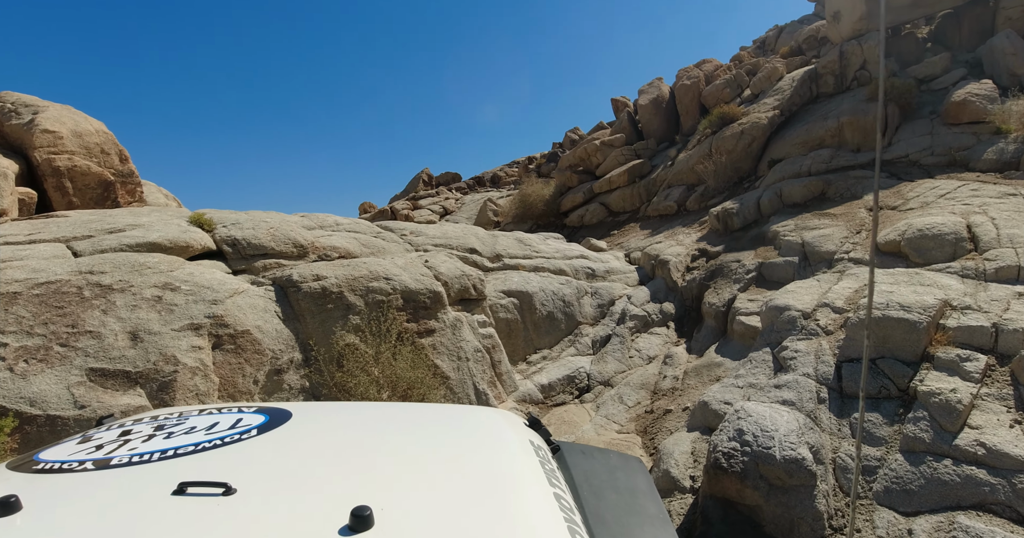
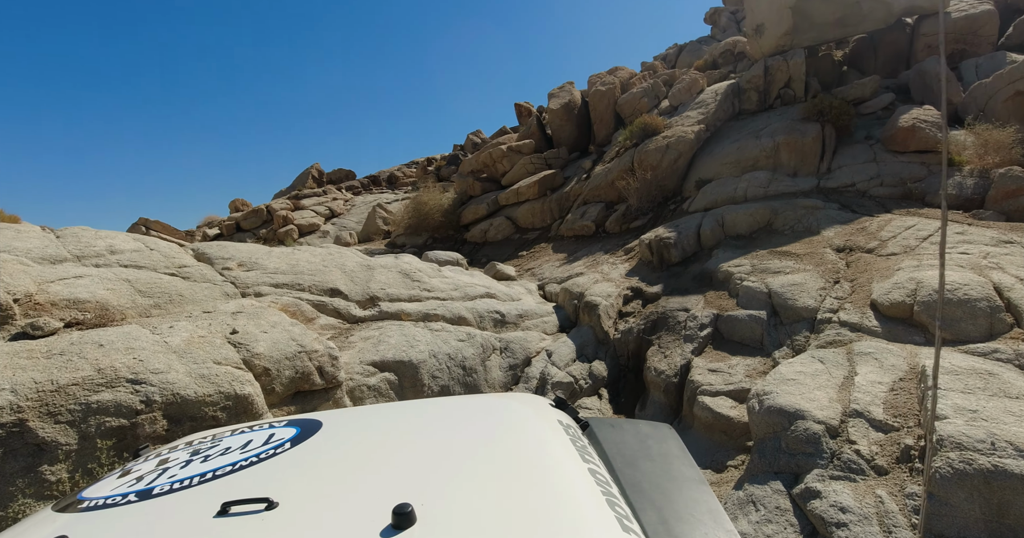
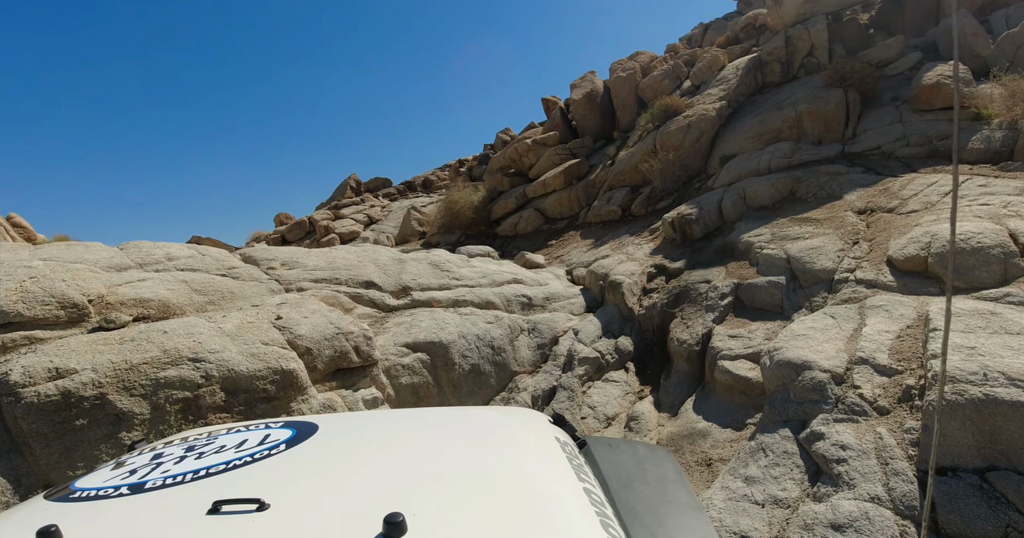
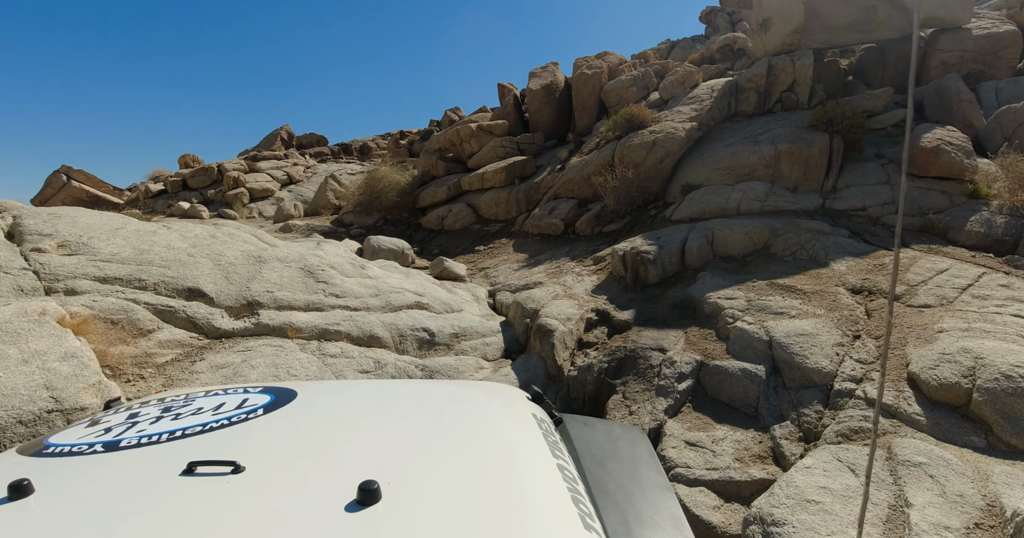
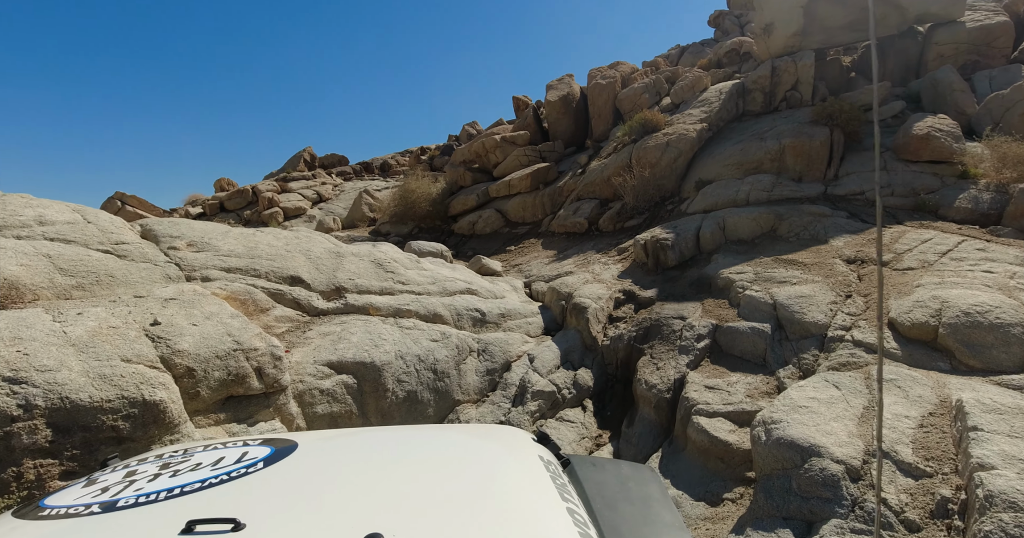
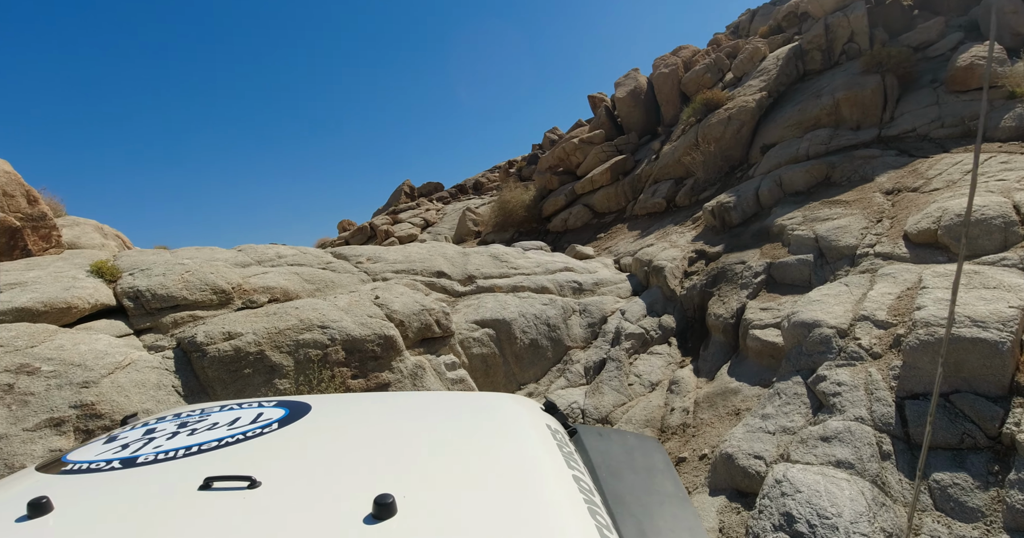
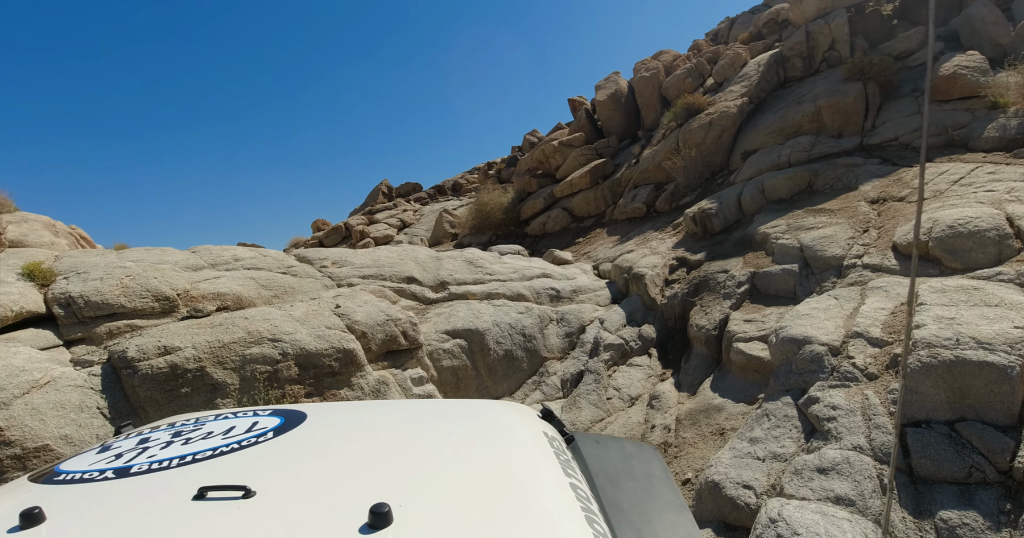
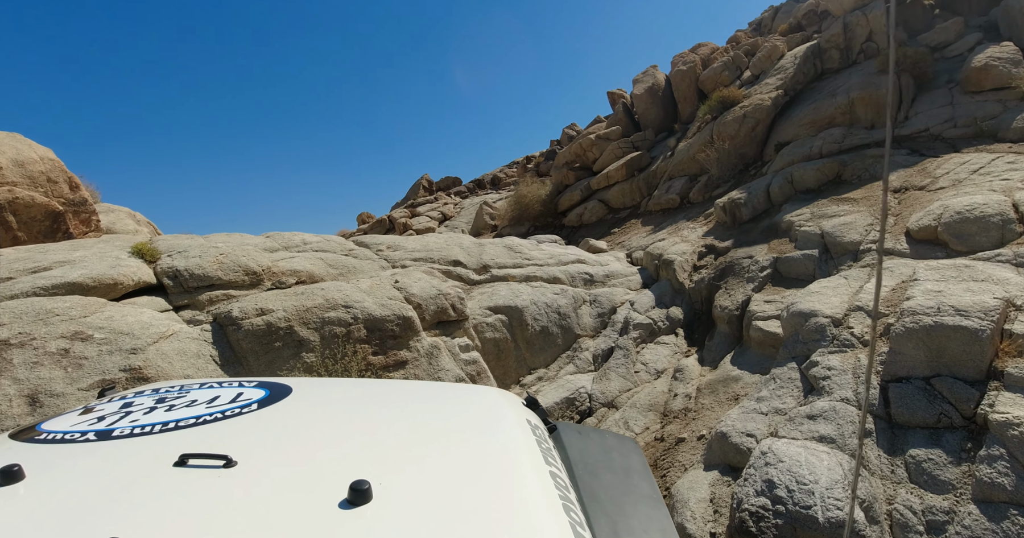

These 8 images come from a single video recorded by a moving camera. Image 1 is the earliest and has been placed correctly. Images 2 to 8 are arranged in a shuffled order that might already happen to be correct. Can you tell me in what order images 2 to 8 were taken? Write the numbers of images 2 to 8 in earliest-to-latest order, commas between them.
8, 6, 7, 3, 2, 5, 4
